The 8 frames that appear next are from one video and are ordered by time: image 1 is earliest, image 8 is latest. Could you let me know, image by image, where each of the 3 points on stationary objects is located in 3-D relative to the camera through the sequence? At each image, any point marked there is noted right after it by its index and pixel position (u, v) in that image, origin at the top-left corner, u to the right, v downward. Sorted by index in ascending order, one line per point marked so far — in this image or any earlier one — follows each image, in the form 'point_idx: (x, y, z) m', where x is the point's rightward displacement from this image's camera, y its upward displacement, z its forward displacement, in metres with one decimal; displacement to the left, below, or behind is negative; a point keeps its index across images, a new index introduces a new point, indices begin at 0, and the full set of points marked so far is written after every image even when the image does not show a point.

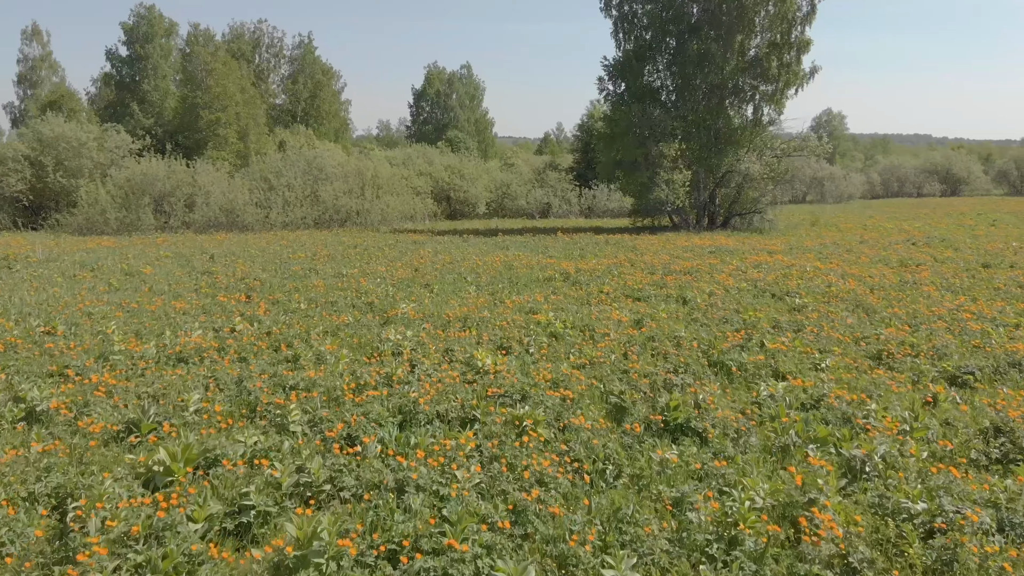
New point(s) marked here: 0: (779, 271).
0: (+5.1, +0.3, +15.1) m
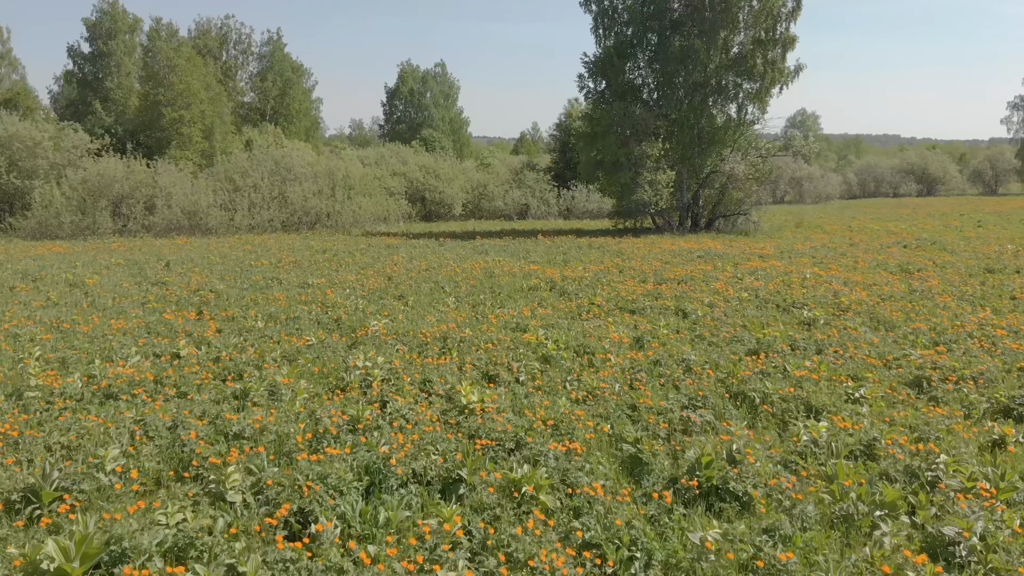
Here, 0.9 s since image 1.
0: (+4.8, +0.2, +14.1) m
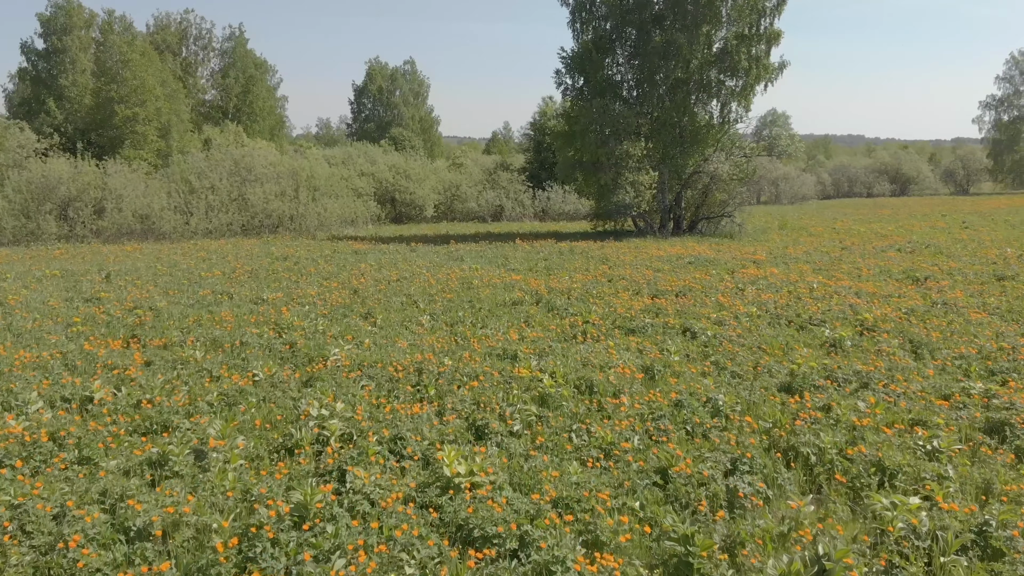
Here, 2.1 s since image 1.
0: (+4.5, 0.0, +12.9) m
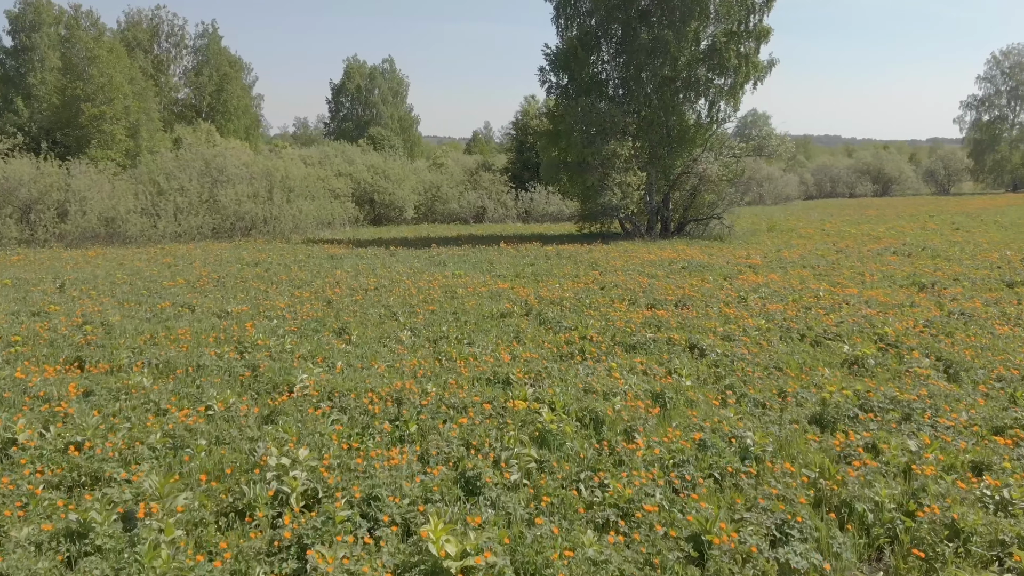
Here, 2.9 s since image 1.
0: (+4.3, -0.1, +12.1) m
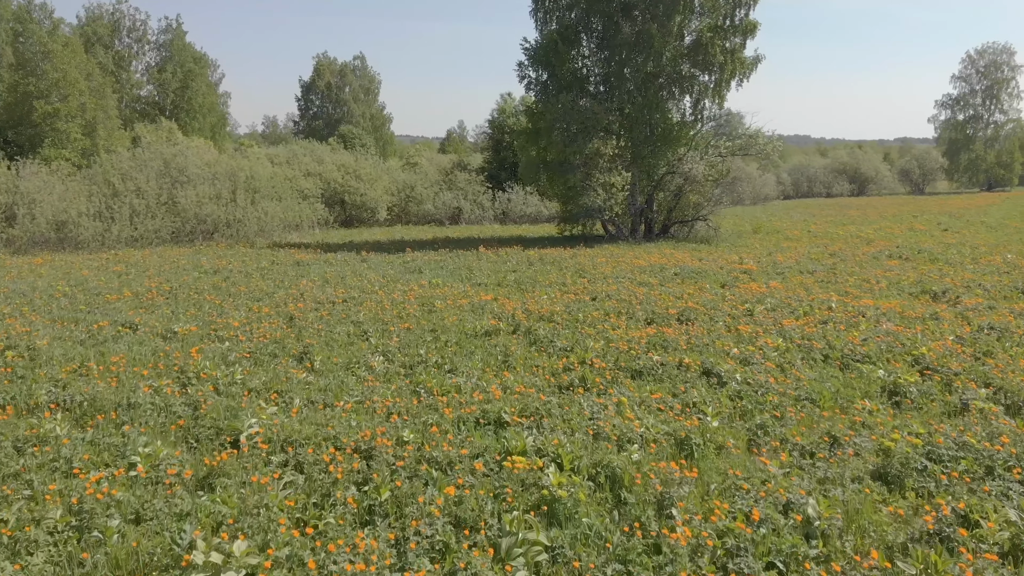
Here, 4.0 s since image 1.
0: (+4.0, -0.3, +11.1) m
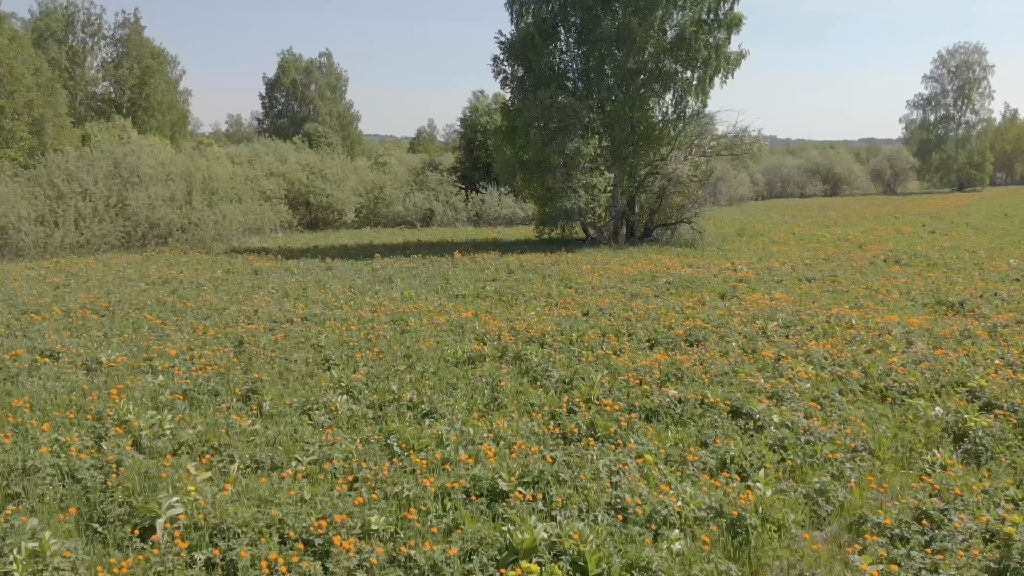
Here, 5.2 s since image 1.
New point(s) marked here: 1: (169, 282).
0: (+3.8, -0.5, +9.9) m
1: (-6.8, +0.1, +15.4) m
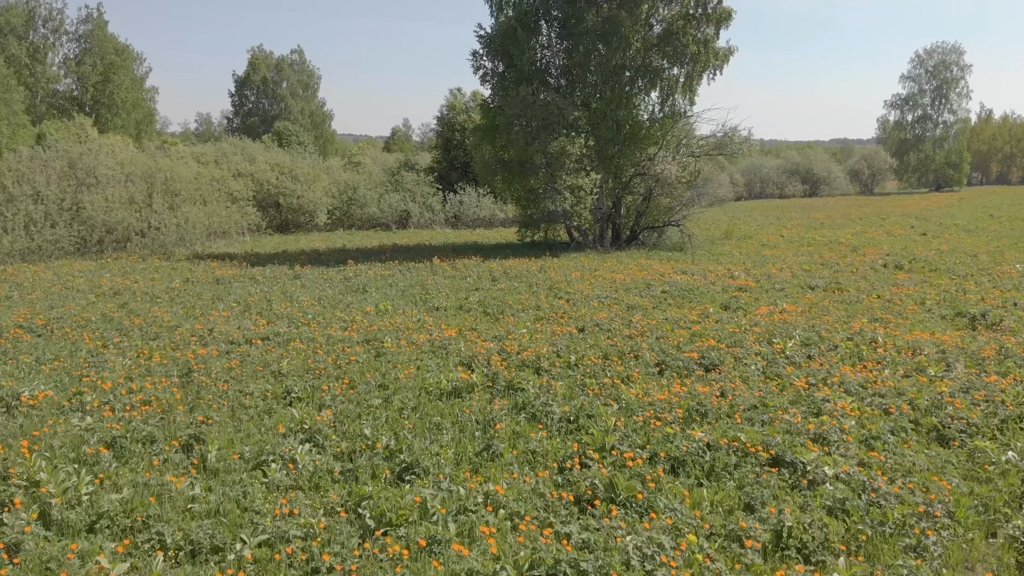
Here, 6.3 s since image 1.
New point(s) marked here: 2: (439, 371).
0: (+3.7, -0.6, +8.9) m
1: (-7.1, -0.1, +14.1) m
2: (-0.7, -0.8, +7.8) m
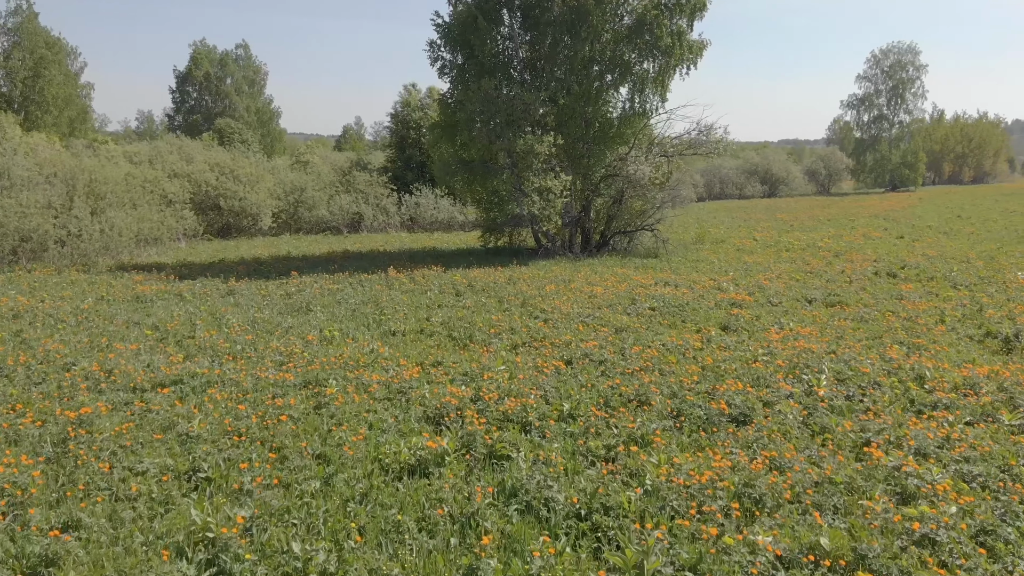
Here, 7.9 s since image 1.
0: (+3.5, -0.9, +7.4) m
1: (-7.6, -0.4, +11.9) m
2: (-0.9, -1.1, +6.1) m
